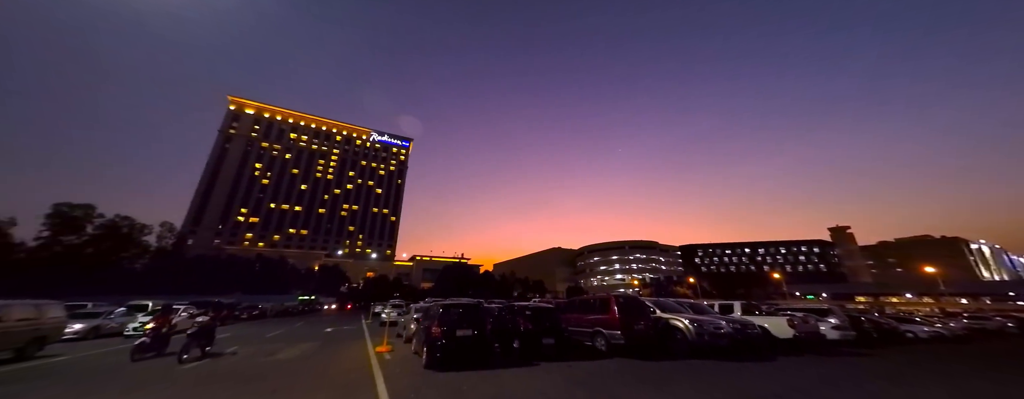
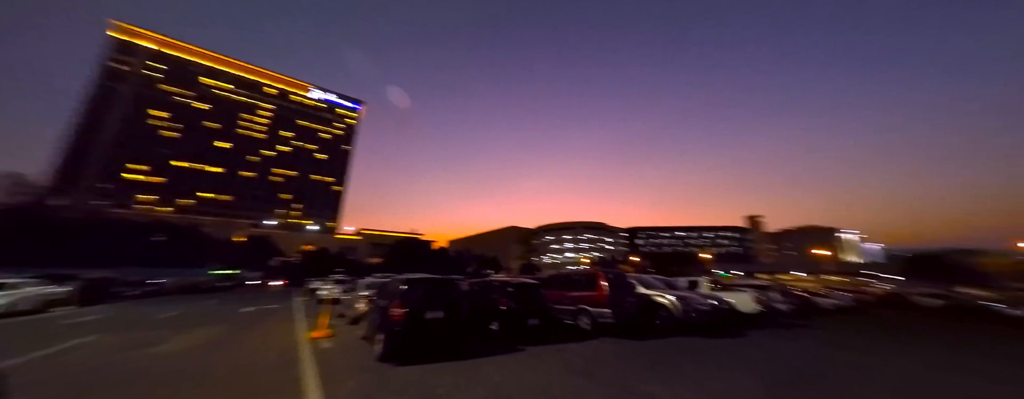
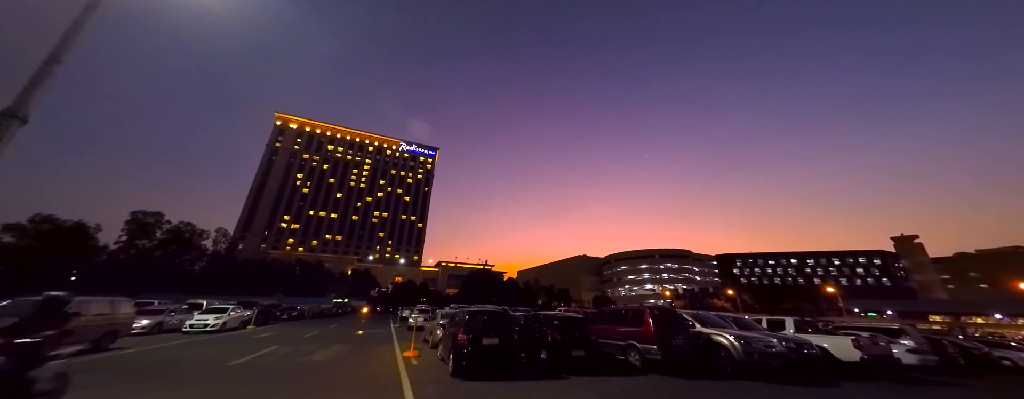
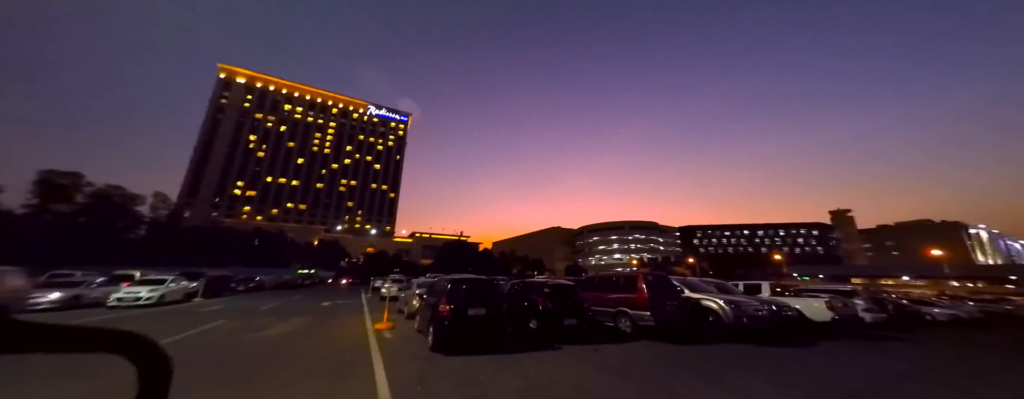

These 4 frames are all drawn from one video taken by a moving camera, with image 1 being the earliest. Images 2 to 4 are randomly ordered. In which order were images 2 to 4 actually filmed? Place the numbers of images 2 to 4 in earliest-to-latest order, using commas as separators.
3, 4, 2
